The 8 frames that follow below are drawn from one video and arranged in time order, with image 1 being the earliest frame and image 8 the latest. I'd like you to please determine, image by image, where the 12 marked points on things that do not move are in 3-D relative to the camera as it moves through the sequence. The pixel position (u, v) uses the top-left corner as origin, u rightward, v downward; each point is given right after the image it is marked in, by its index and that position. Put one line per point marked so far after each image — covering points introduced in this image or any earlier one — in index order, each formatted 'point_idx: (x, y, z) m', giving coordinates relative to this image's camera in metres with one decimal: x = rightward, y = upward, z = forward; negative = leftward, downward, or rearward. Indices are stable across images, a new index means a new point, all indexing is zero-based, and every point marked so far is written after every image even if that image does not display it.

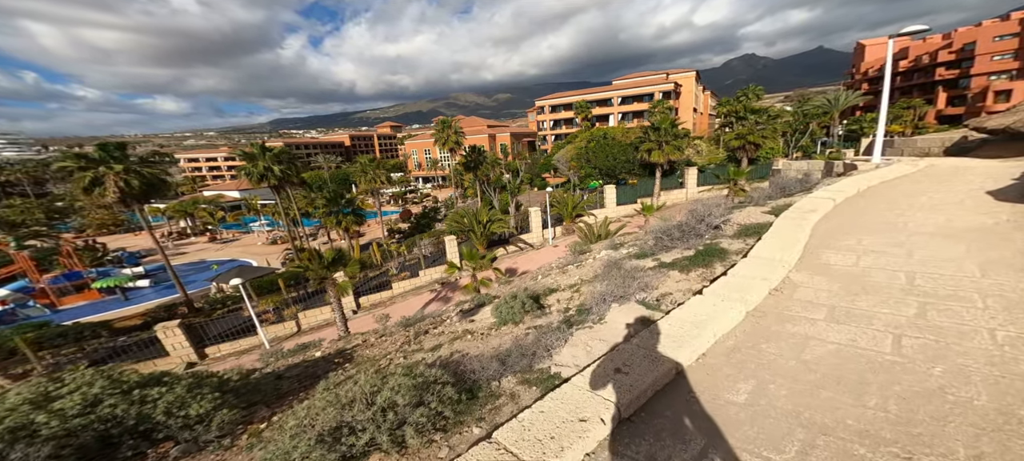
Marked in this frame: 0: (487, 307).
0: (-0.6, -1.7, +8.4) m
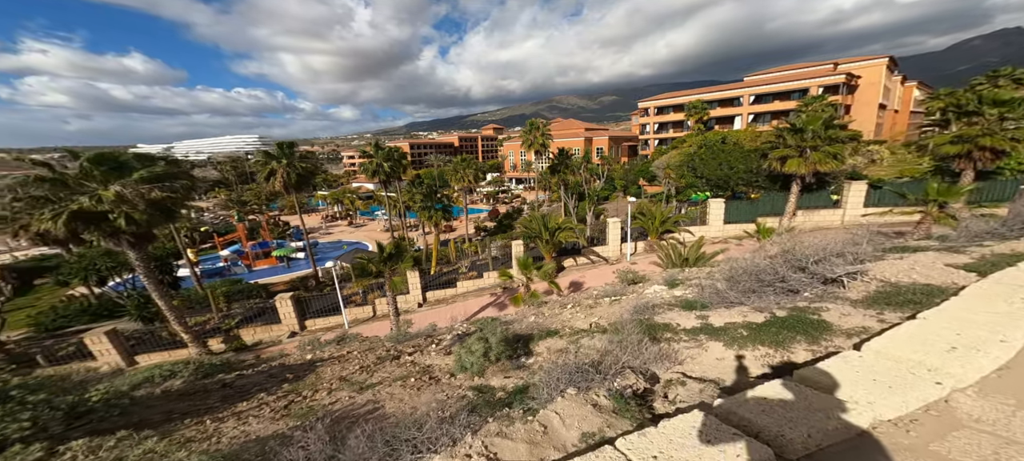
0: (-0.6, -2.0, +7.0) m
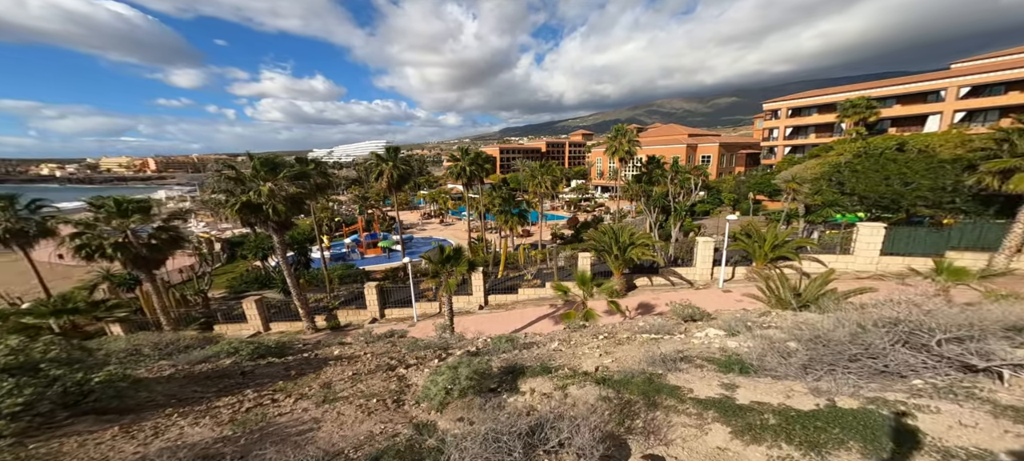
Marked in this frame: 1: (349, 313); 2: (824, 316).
0: (-0.6, -2.3, +6.4) m
1: (-6.8, -3.6, +16.9) m
2: (+5.5, -1.5, +6.3) m
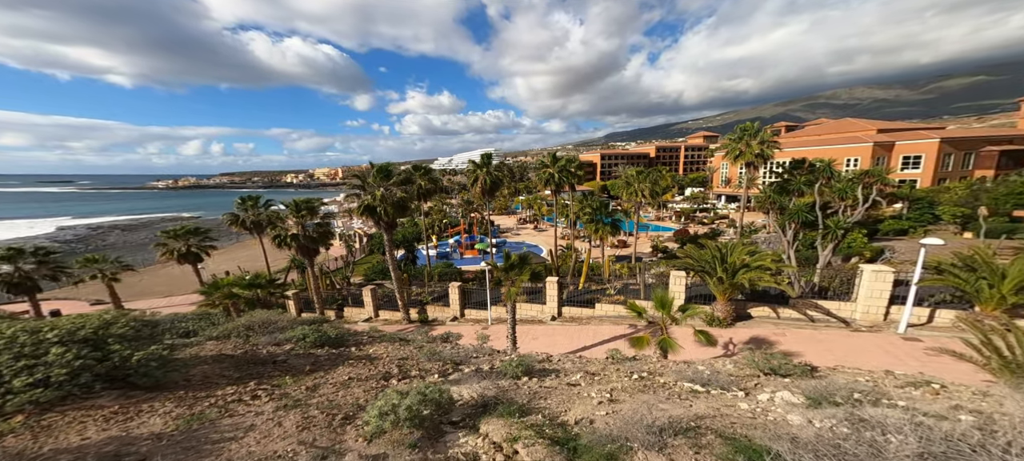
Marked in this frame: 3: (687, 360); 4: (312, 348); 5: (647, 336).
0: (-0.7, -2.4, +5.8) m
1: (-3.6, -3.8, +17.7) m
2: (+5.1, -1.9, +3.9) m
3: (+4.4, -3.1, +8.7) m
4: (-5.4, -3.2, +9.8) m
5: (+3.4, -2.4, +8.3) m
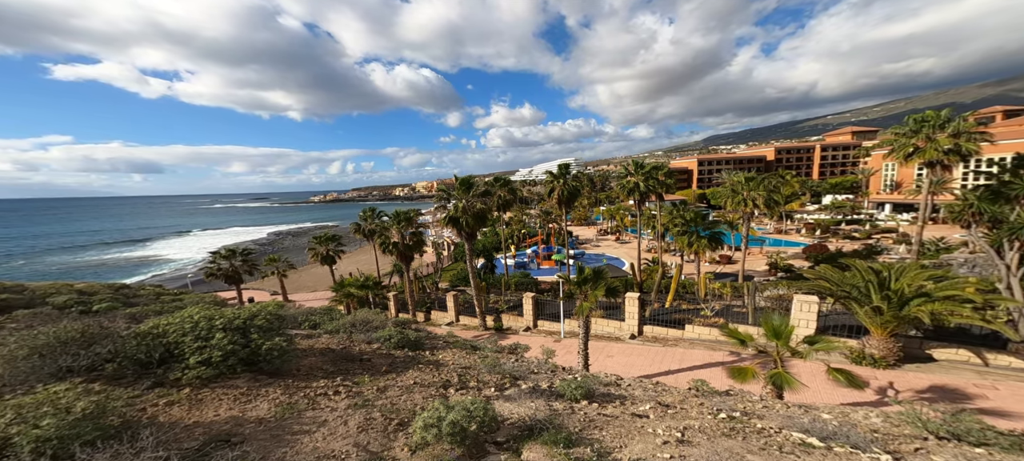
0: (+0.2, -2.6, +5.5) m
1: (0.0, -4.2, +17.7) m
2: (+5.4, -2.1, +2.4) m
3: (+5.7, -3.4, +7.2) m
4: (-3.6, -3.5, +10.5) m
5: (+4.7, -2.7, +7.1) m
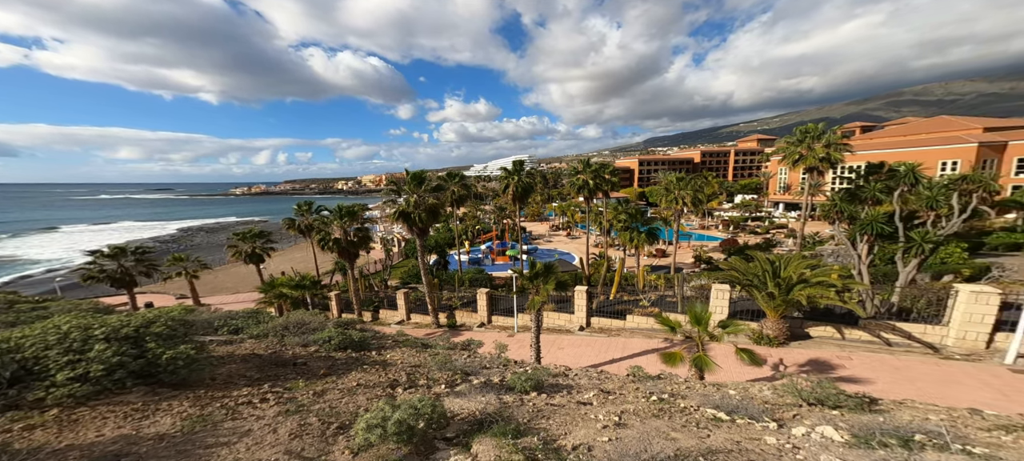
0: (-0.6, -2.6, +5.6) m
1: (-2.3, -4.1, +17.7) m
2: (+5.0, -2.1, +3.2) m
3: (+4.7, -3.3, +8.1) m
4: (-5.0, -3.4, +10.1) m
5: (+3.7, -2.6, +7.8) m
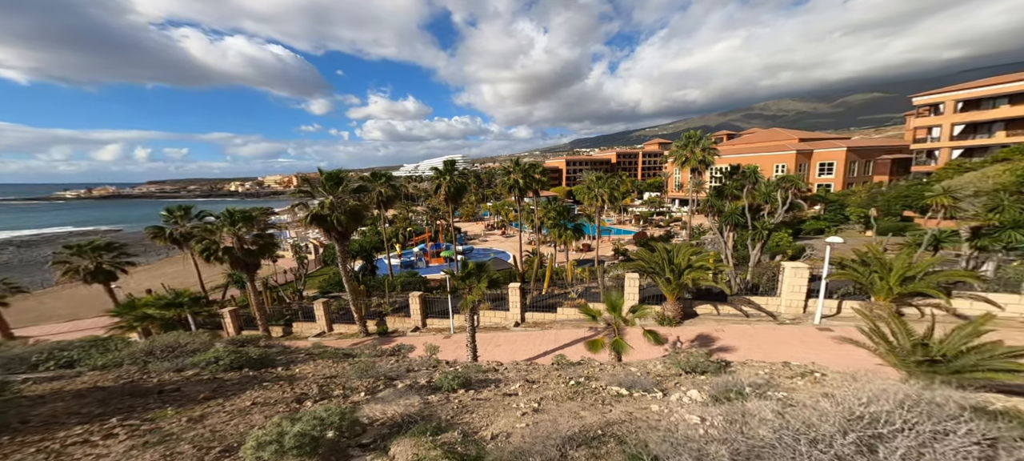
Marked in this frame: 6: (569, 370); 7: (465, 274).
0: (-1.8, -2.6, +5.6) m
1: (-5.5, -4.2, +17.2) m
2: (+4.1, -2.0, +4.2) m
3: (+3.1, -3.2, +8.9) m
4: (-6.8, -3.6, +9.3) m
5: (+2.1, -2.6, +8.5) m
6: (+1.2, -2.9, +7.6) m
7: (-2.0, -1.8, +14.7) m
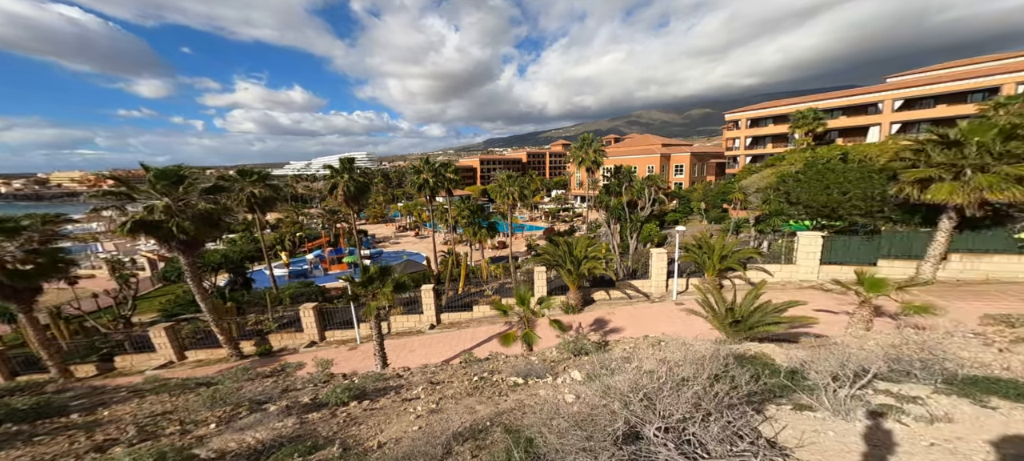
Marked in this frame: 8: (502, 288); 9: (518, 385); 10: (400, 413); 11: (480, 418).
0: (-3.2, -2.6, +5.0) m
1: (-9.4, -4.4, +15.5) m
2: (+2.8, -1.8, +4.9) m
3: (+0.8, -3.1, +9.3) m
4: (-8.9, -3.8, +7.5) m
5: (-0.1, -2.5, +8.6) m
6: (-0.8, -2.9, +7.6) m
7: (-5.5, -1.8, +13.8) m
8: (-0.6, -3.1, +18.9) m
9: (+0.2, -2.4, +5.6) m
10: (-1.5, -2.5, +4.9) m
11: (-0.3, -2.2, +4.2) m
